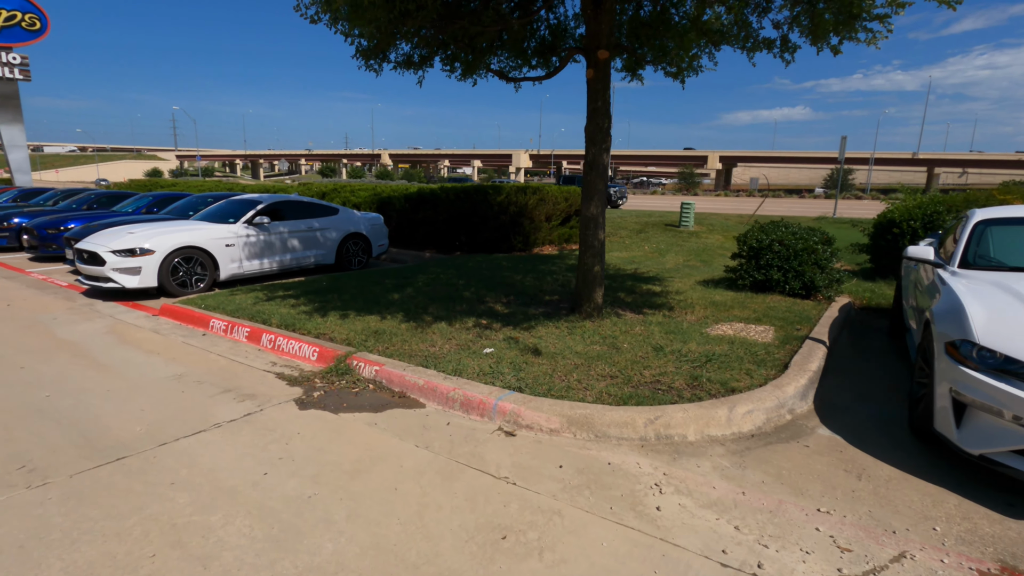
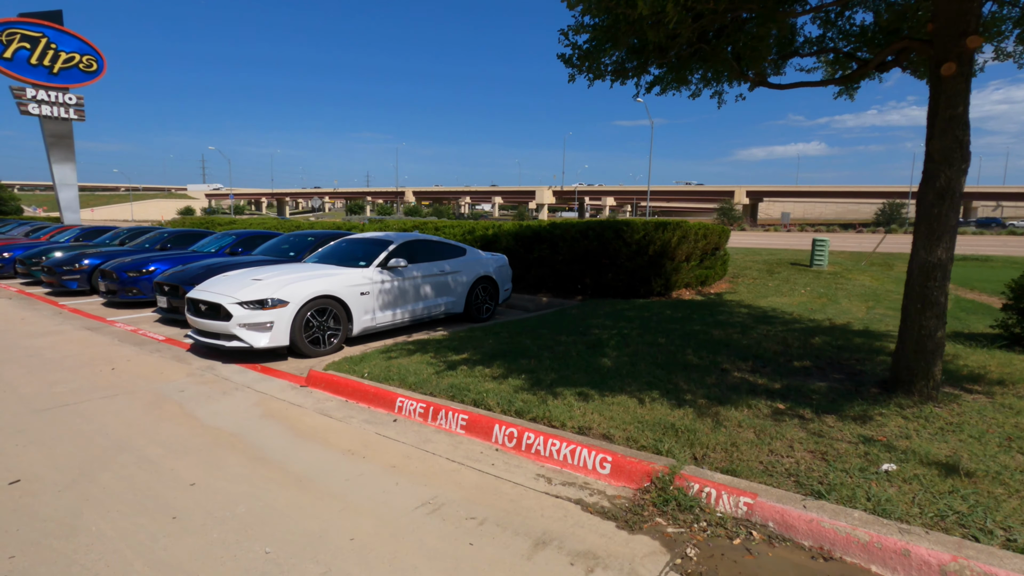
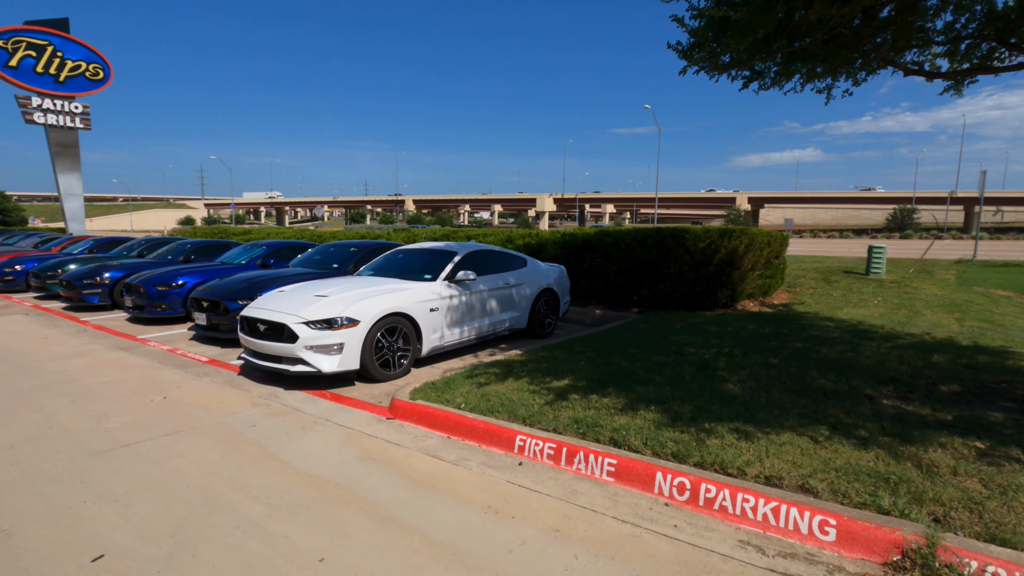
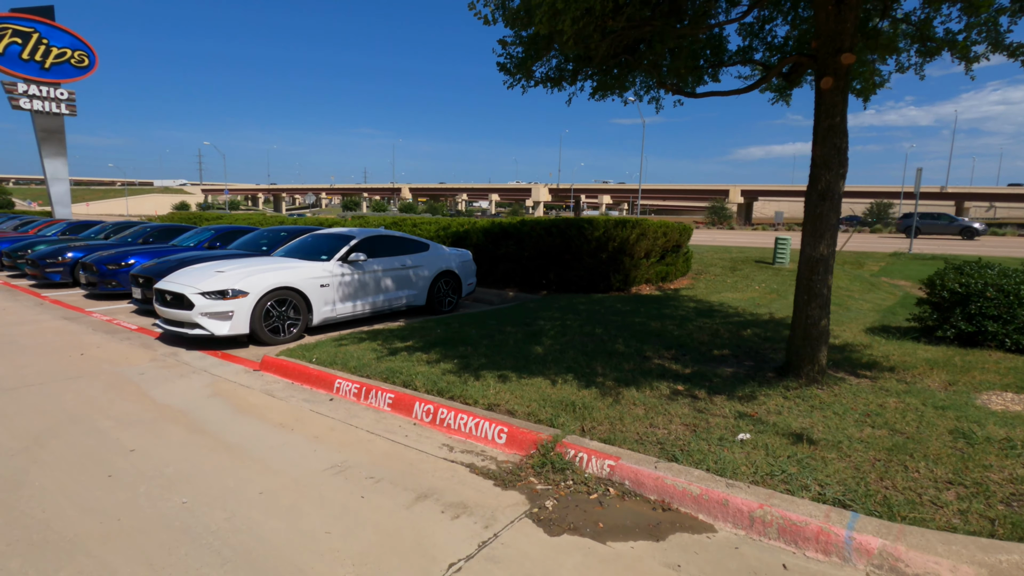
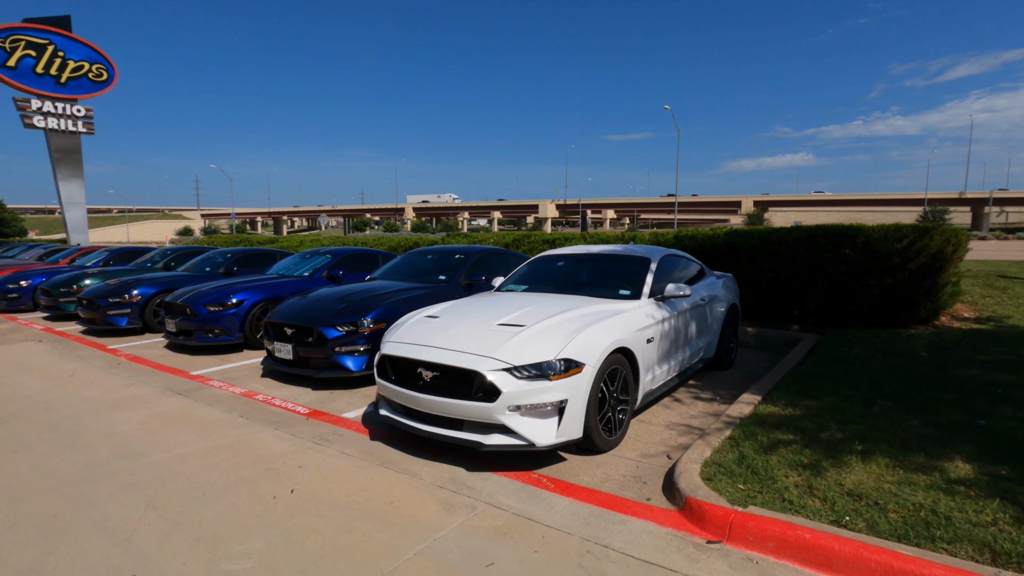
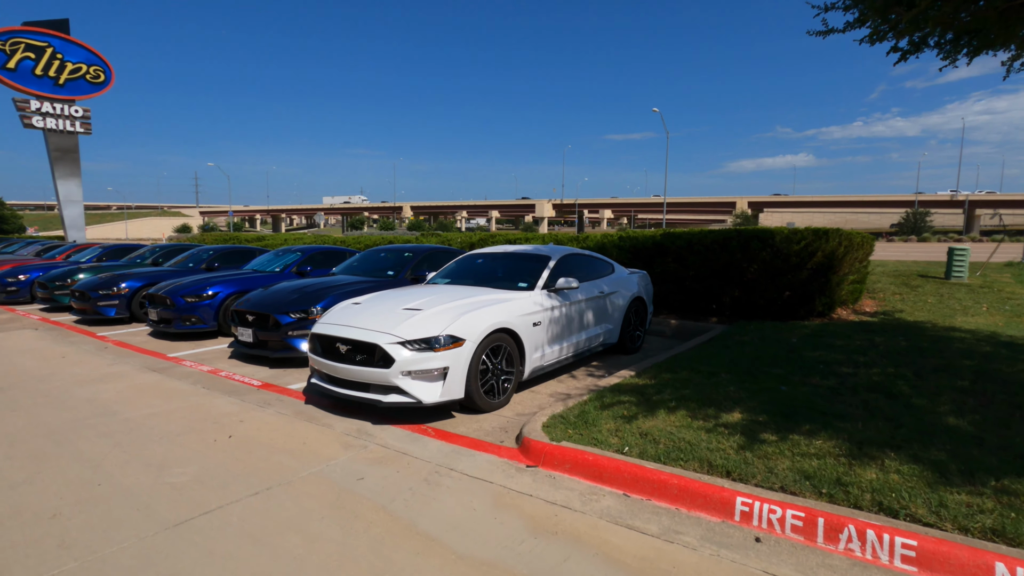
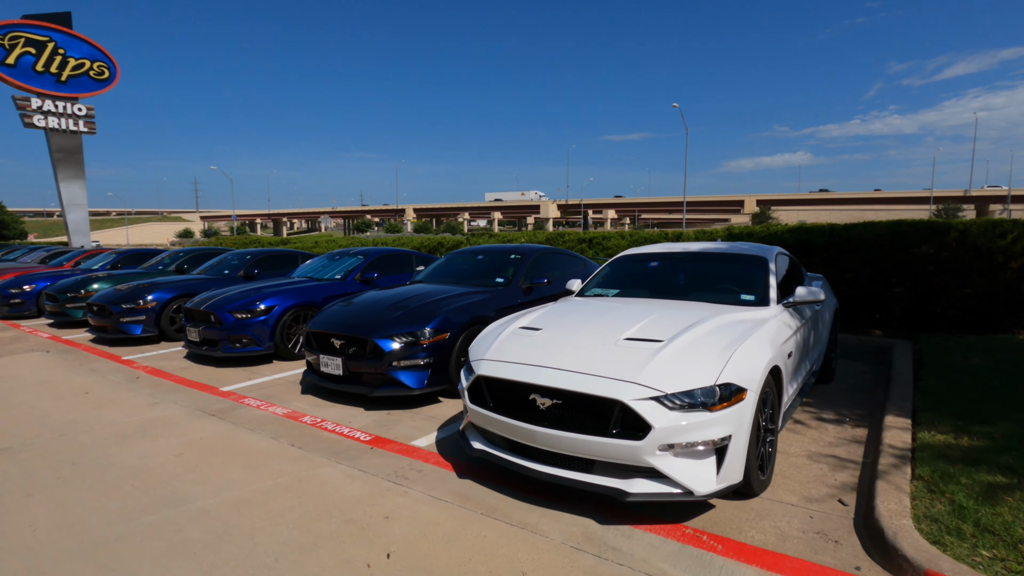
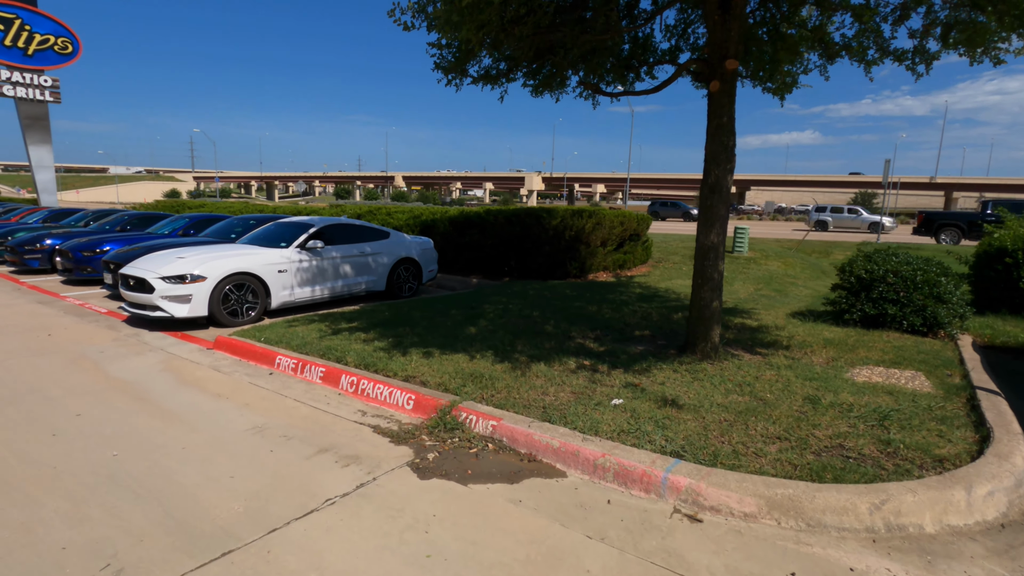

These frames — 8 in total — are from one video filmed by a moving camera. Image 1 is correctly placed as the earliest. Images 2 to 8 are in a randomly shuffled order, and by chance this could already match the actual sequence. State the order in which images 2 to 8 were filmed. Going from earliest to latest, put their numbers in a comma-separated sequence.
8, 4, 2, 3, 6, 5, 7
